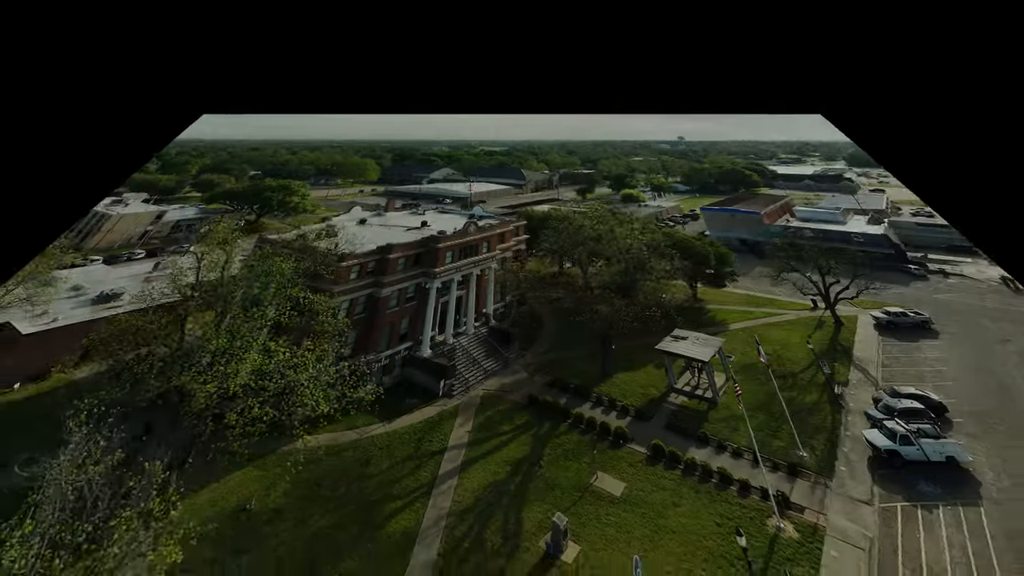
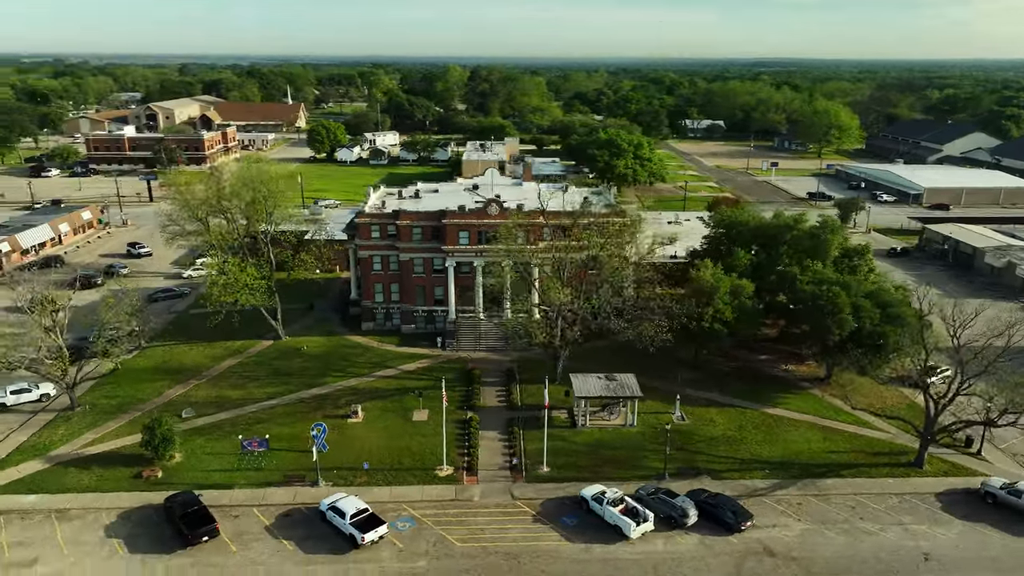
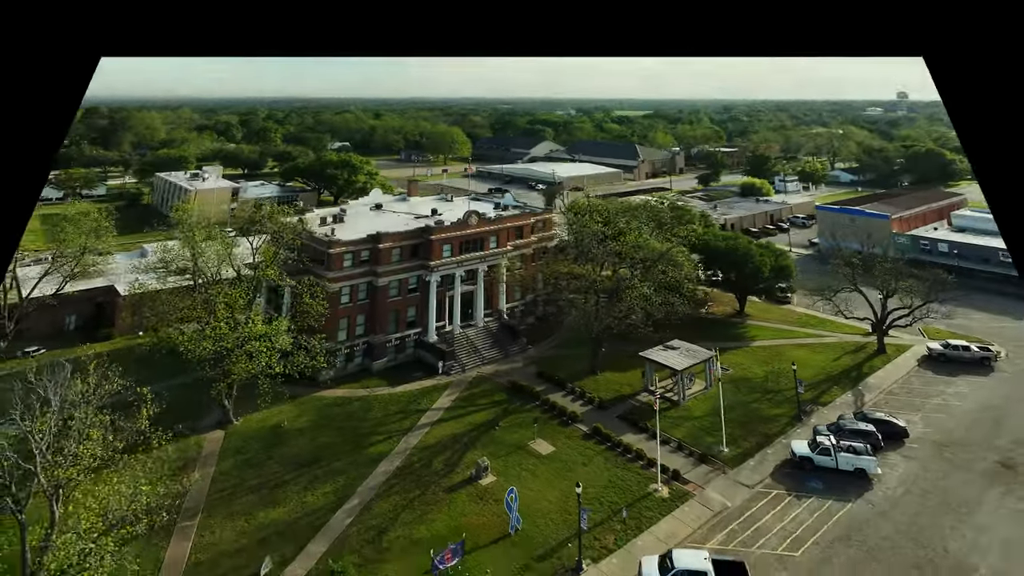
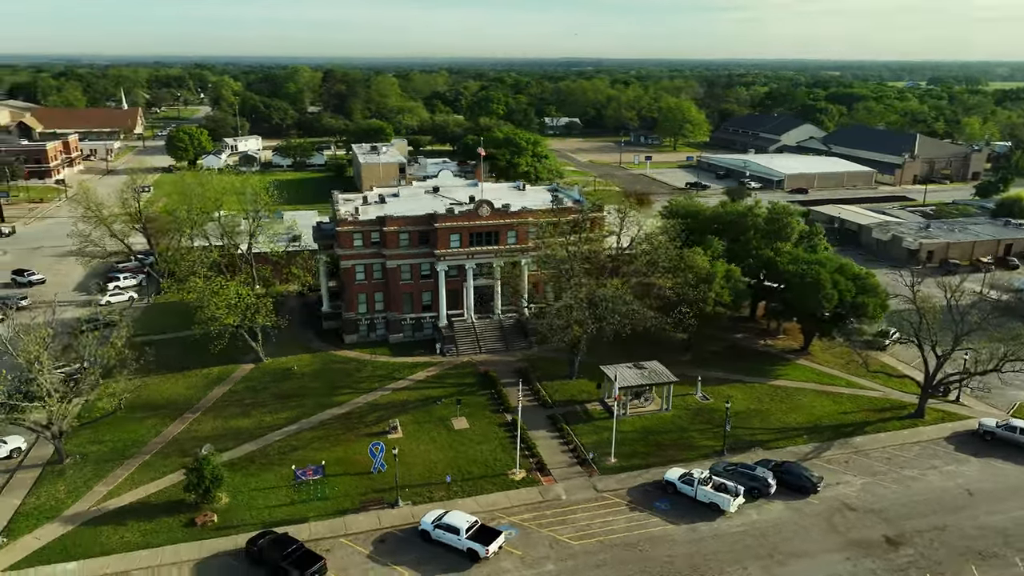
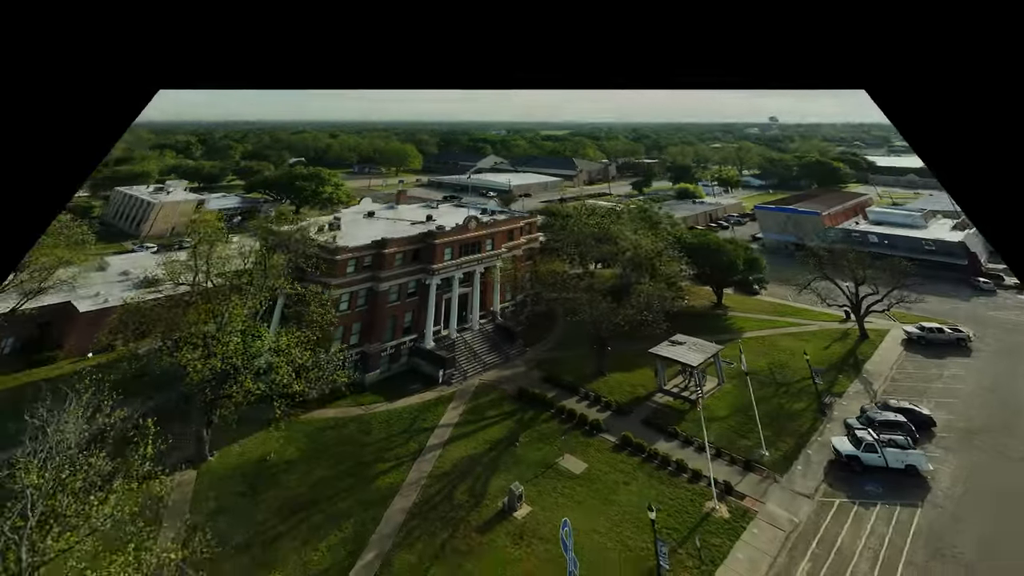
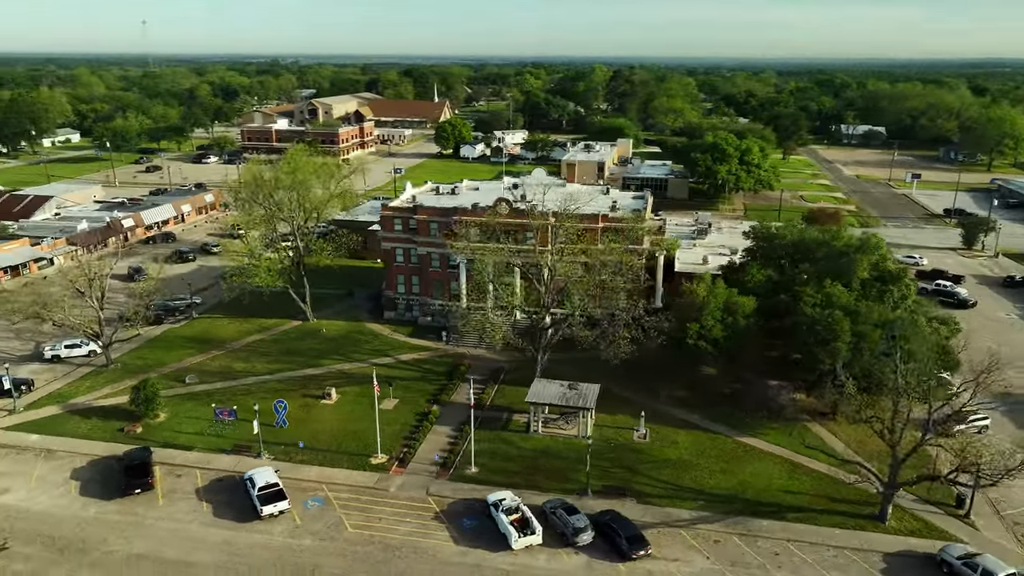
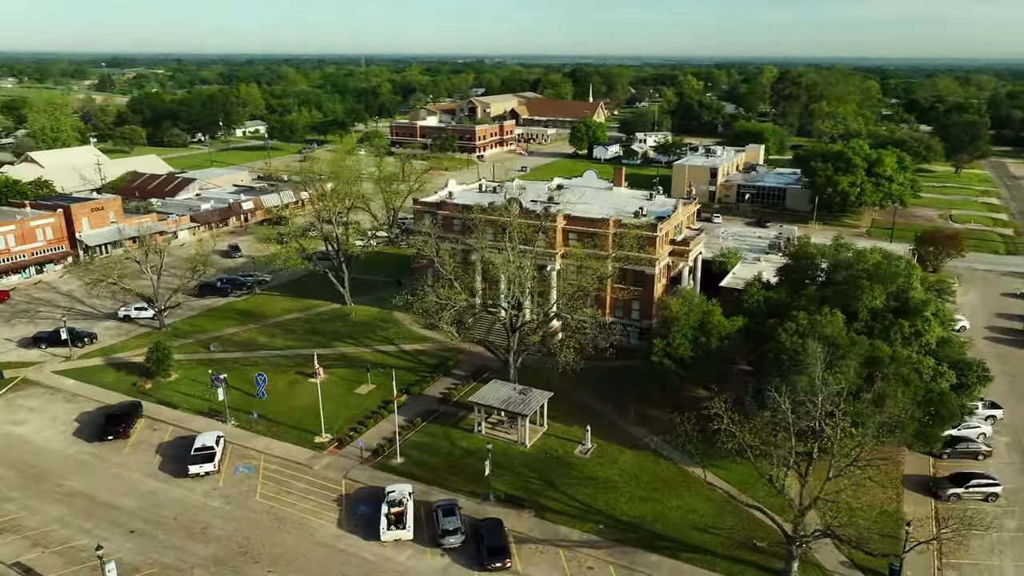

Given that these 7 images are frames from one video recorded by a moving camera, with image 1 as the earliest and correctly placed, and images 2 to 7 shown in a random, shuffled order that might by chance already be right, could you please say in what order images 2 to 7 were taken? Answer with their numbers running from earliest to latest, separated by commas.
5, 3, 4, 2, 6, 7
